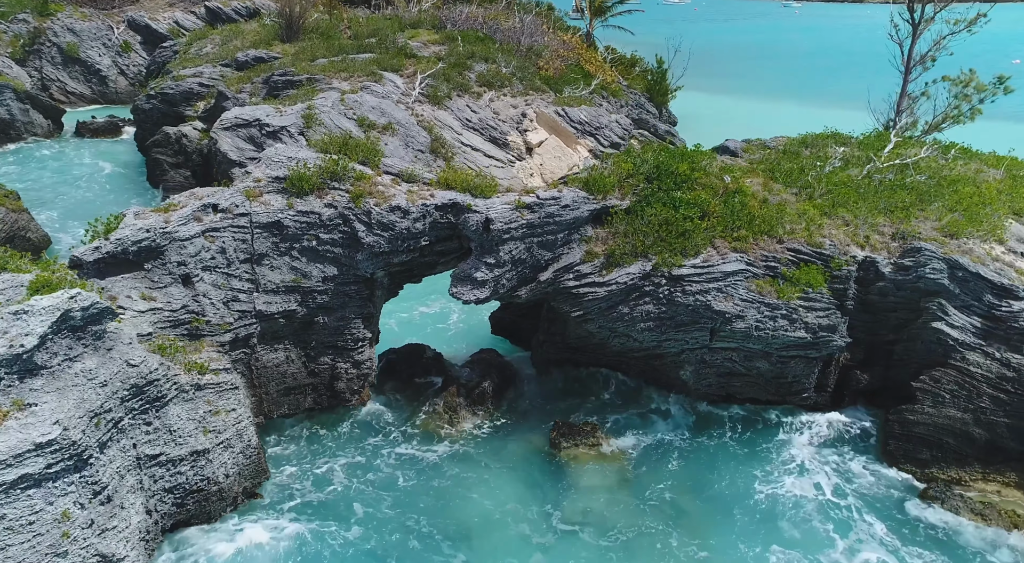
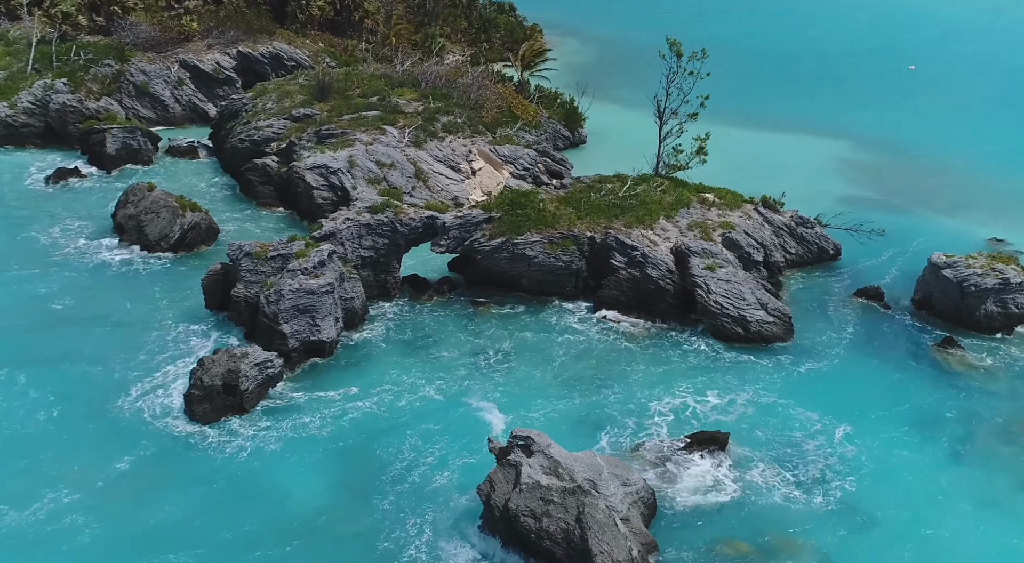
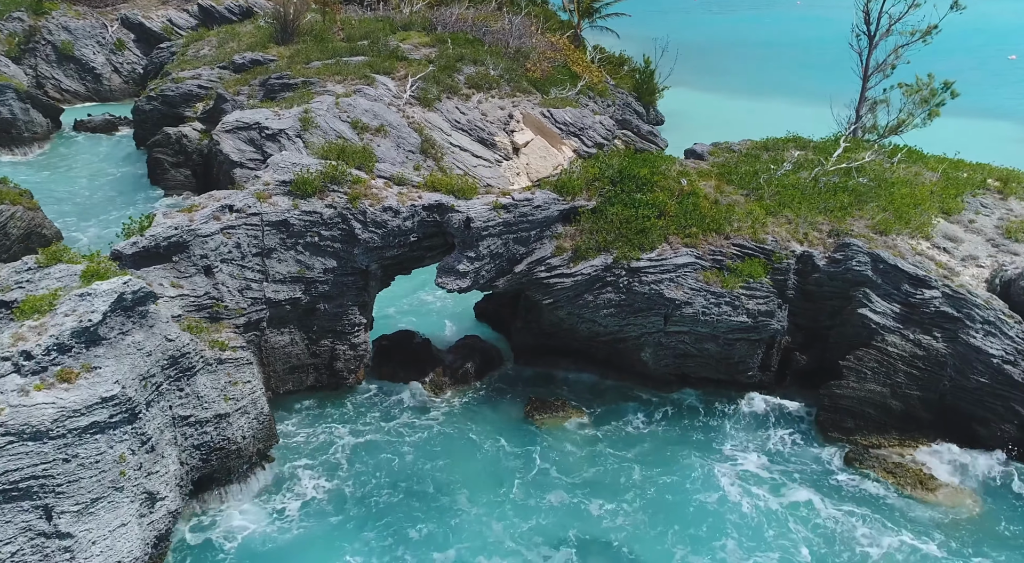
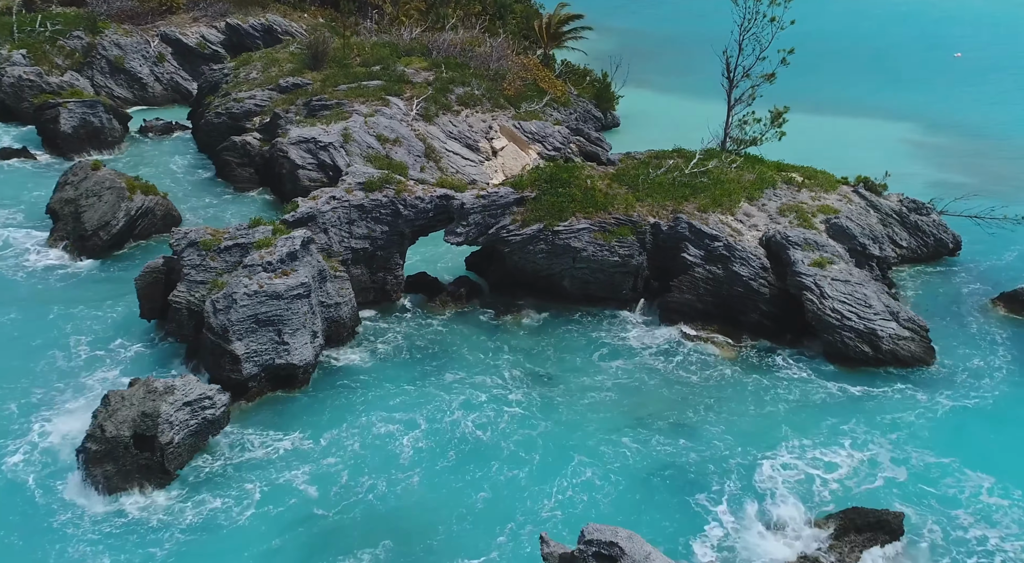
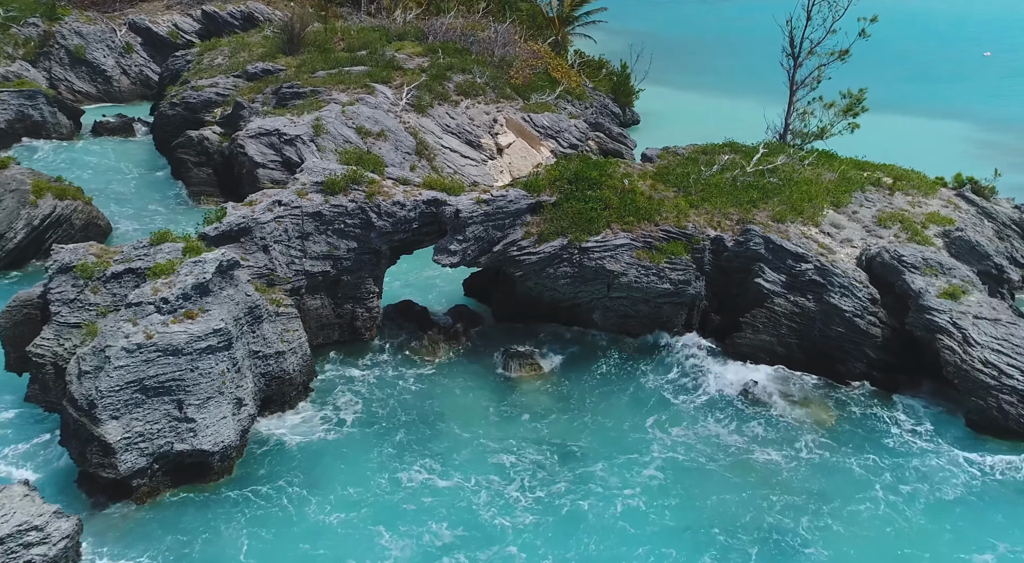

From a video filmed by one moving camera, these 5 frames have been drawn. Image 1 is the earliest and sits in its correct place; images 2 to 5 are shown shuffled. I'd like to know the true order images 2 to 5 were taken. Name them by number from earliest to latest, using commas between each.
3, 5, 4, 2
